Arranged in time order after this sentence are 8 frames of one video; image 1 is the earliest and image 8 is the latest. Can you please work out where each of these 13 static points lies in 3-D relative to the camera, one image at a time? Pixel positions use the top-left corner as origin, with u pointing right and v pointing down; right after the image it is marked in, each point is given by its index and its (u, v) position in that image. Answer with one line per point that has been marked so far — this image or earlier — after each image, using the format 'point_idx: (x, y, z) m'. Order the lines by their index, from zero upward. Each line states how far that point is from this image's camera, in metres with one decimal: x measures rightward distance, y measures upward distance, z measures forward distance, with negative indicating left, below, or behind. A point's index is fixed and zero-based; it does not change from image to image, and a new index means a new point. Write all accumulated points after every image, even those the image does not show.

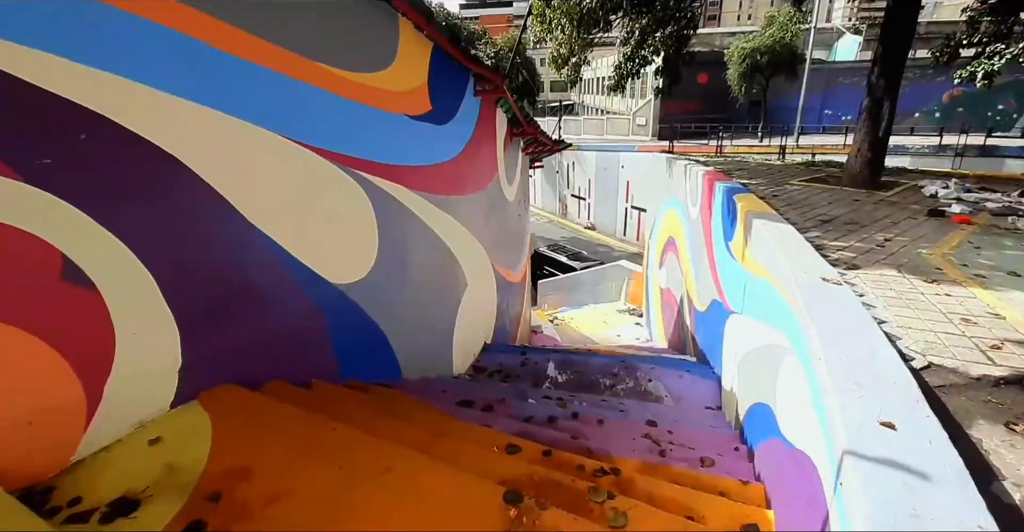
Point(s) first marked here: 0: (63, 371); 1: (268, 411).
0: (-1.9, -0.4, +2.0) m
1: (-1.2, -0.7, +2.4) m
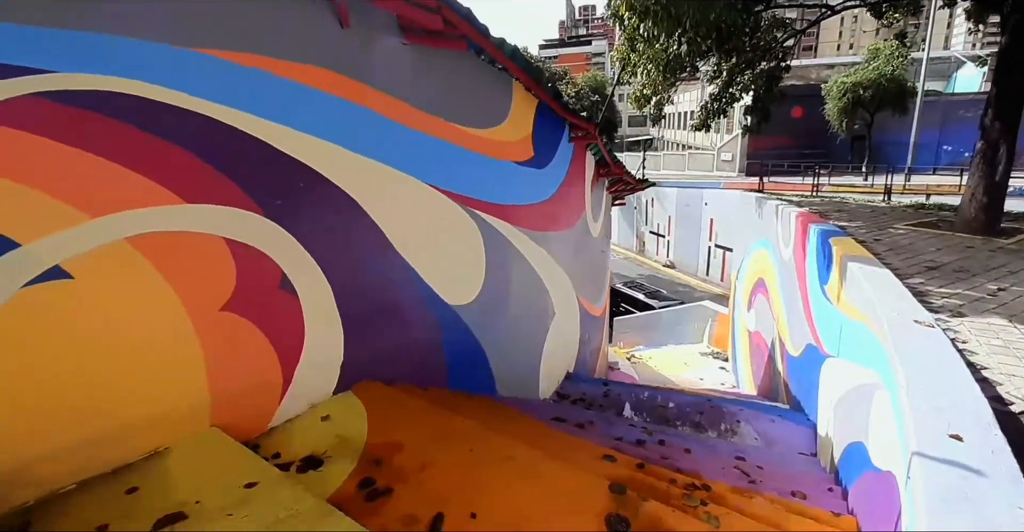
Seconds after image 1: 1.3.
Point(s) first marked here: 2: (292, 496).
0: (-1.3, -0.5, +2.7) m
1: (-0.6, -0.8, +2.9) m
2: (-0.9, -1.0, +2.1) m
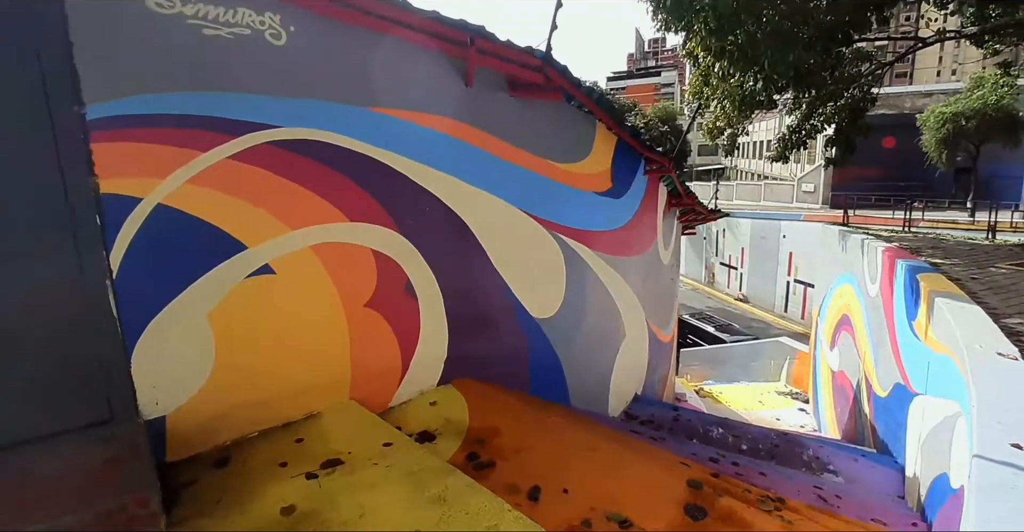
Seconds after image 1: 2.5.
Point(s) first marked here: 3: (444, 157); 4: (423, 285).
0: (-0.8, -0.6, +3.2) m
1: (-0.1, -0.9, +3.3) m
2: (-0.5, -1.0, +2.6) m
3: (-0.5, +0.7, +3.2) m
4: (-0.6, -0.1, +3.3) m
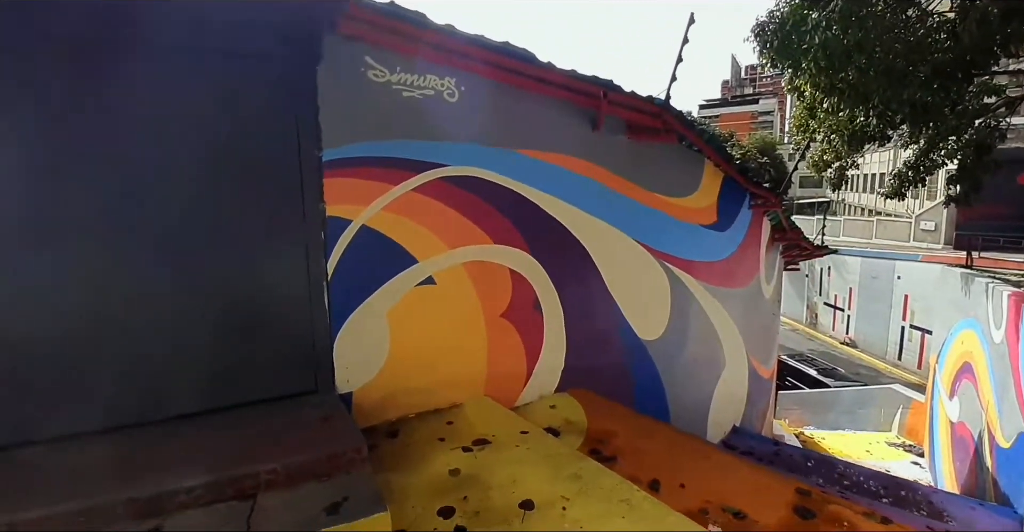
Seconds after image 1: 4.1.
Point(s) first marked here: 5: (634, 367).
0: (+0.1, -0.7, +3.7) m
1: (+0.8, -1.1, +3.7) m
2: (+0.3, -1.1, +3.0) m
3: (+0.5, +0.6, +3.7) m
4: (+0.3, -0.3, +3.8) m
5: (+1.1, -0.9, +4.2) m
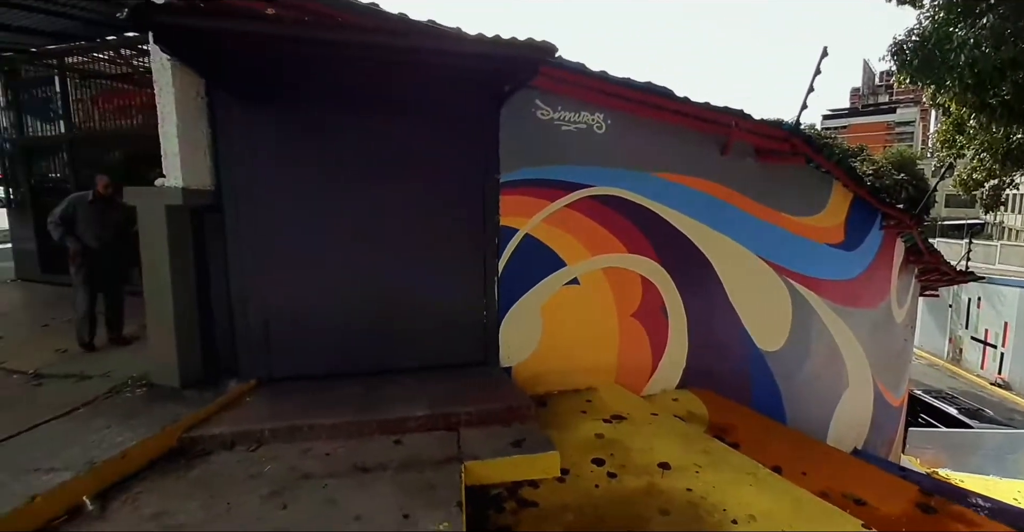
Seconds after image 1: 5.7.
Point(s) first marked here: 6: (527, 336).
0: (+1.2, -0.8, +4.2) m
1: (+1.9, -1.2, +4.0) m
2: (+1.2, -1.2, +3.5) m
3: (+1.6, +0.5, +4.2) m
4: (+1.4, -0.4, +4.2) m
5: (+2.3, -1.0, +4.5) m
6: (+0.1, -0.6, +3.9) m
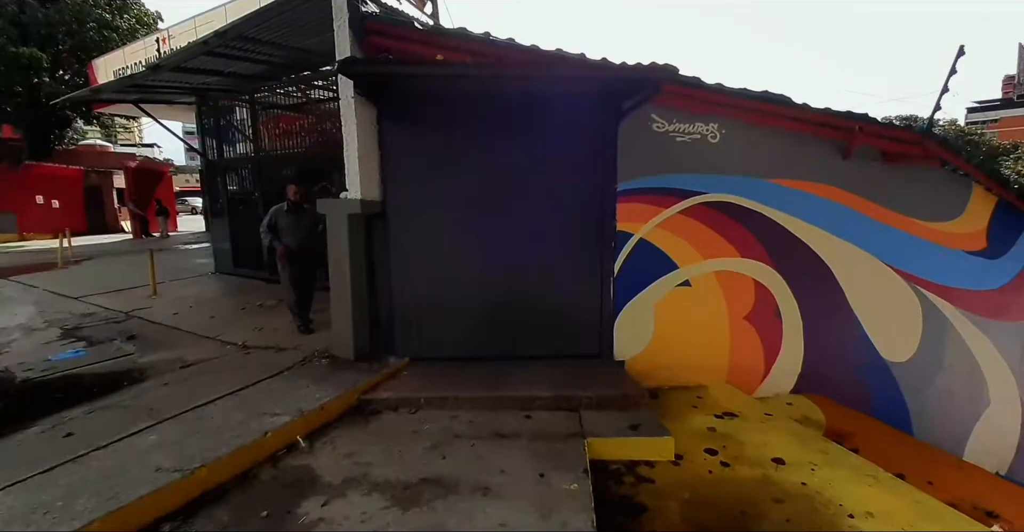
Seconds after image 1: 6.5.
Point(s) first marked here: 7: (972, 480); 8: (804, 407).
0: (+2.2, -0.8, +4.3) m
1: (+2.9, -1.2, +4.0) m
2: (+2.1, -1.2, +3.6) m
3: (+2.7, +0.5, +4.2) m
4: (+2.5, -0.4, +4.3) m
5: (+3.4, -1.1, +4.4) m
6: (+1.1, -0.6, +4.3) m
7: (+3.1, -1.4, +3.2) m
8: (+2.5, -1.2, +4.1) m
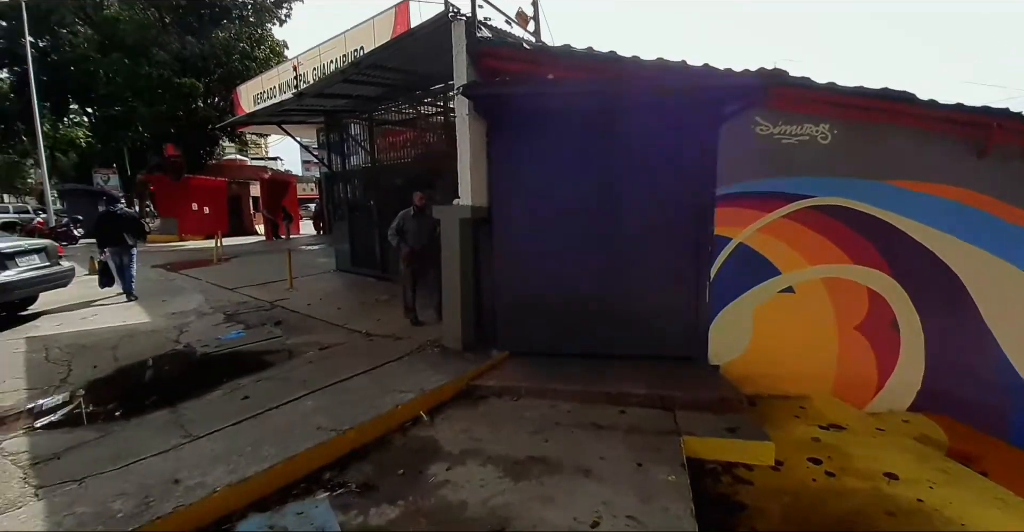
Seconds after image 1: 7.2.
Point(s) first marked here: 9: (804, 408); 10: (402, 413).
0: (+3.1, -0.9, +4.1) m
1: (+3.6, -1.3, +3.7) m
2: (+2.9, -1.3, +3.4) m
3: (+3.6, +0.4, +3.9) m
4: (+3.4, -0.5, +4.0) m
5: (+4.2, -1.2, +4.0) m
6: (+2.0, -0.6, +4.2) m
7: (+3.8, -1.5, +2.8) m
8: (+3.3, -1.3, +3.9) m
9: (+2.5, -1.2, +4.0) m
10: (-0.8, -1.0, +3.4) m
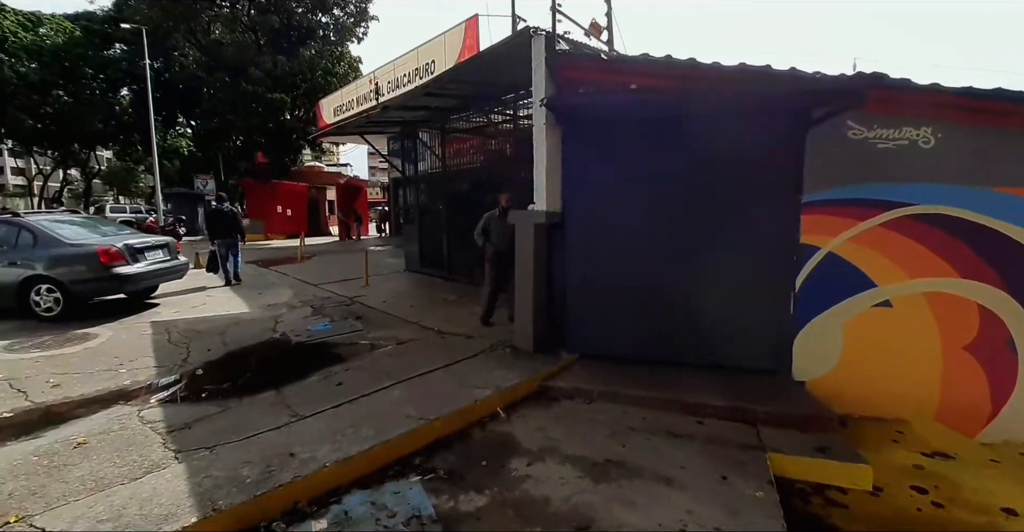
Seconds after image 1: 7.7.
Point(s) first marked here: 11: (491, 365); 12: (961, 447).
0: (+3.7, -1.0, +3.8) m
1: (+4.2, -1.4, +3.3) m
2: (+3.4, -1.3, +3.1) m
3: (+4.2, +0.3, +3.5) m
4: (+4.0, -0.6, +3.7) m
5: (+4.8, -1.3, +3.5) m
6: (+2.7, -0.7, +4.0) m
7: (+4.2, -1.6, +2.4) m
8: (+3.9, -1.4, +3.5) m
9: (+3.1, -1.3, +3.7) m
10: (-0.2, -1.0, +3.5) m
11: (-0.2, -0.9, +4.3) m
12: (+3.4, -1.3, +3.6) m
